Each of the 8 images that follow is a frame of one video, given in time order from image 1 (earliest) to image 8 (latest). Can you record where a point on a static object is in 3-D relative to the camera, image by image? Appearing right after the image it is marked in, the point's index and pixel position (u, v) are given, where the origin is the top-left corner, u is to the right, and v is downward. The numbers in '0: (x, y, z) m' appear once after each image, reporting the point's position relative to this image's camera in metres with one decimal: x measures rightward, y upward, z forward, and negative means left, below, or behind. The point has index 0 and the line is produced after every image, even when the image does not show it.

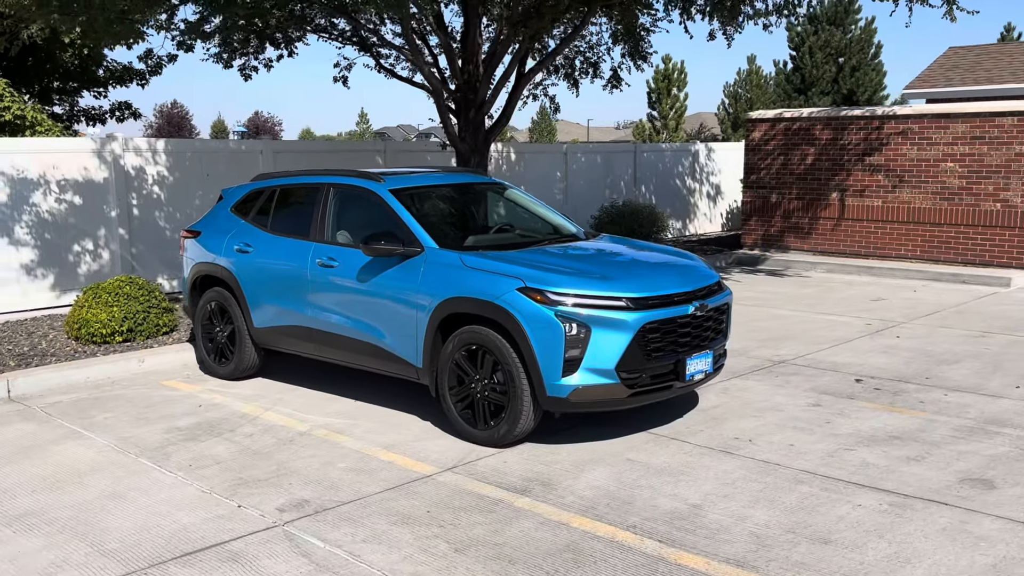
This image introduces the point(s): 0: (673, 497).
0: (+0.8, -1.0, +4.6) m
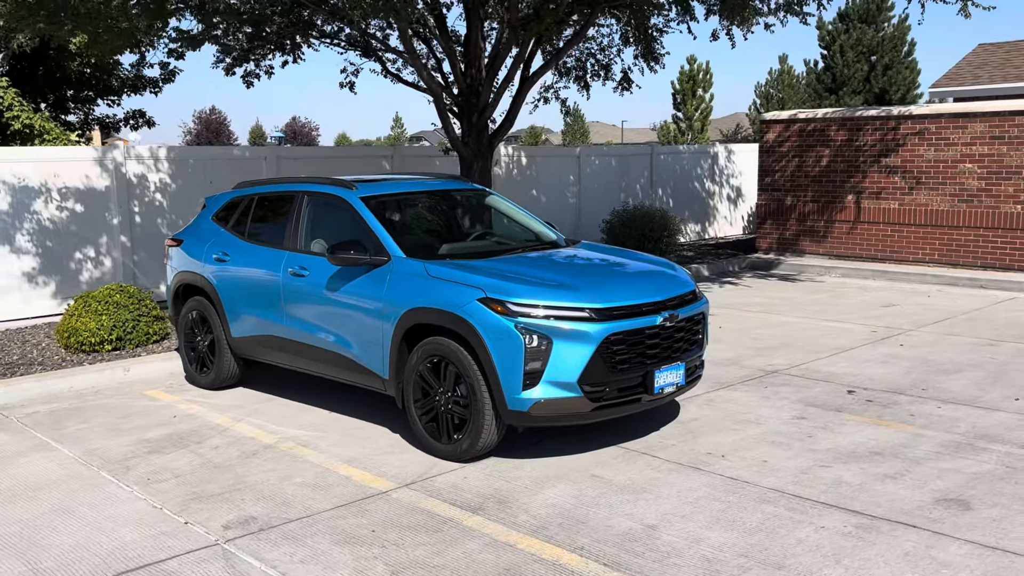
0: (+0.6, -1.1, +4.5) m
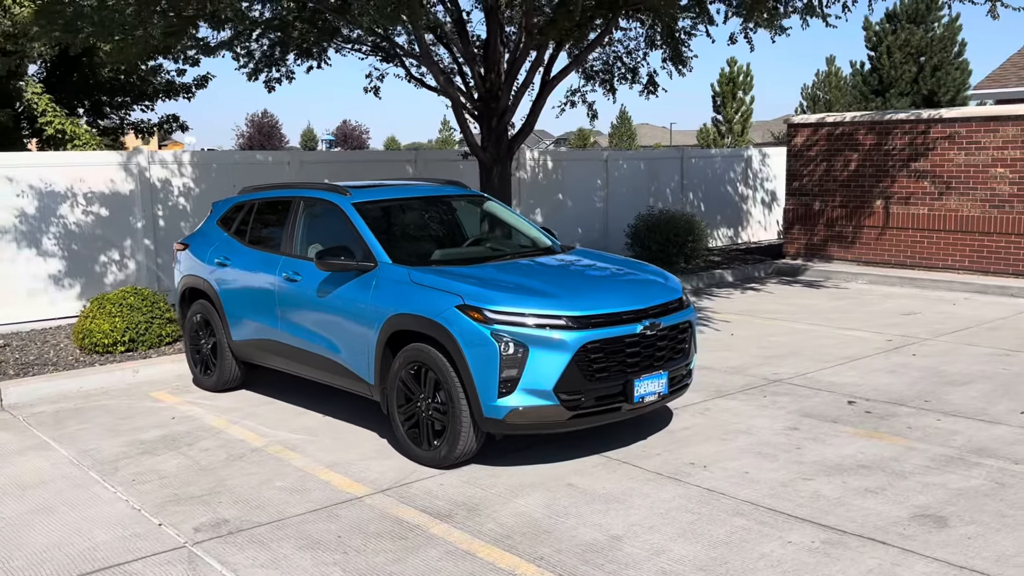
0: (+0.4, -1.1, +4.4) m
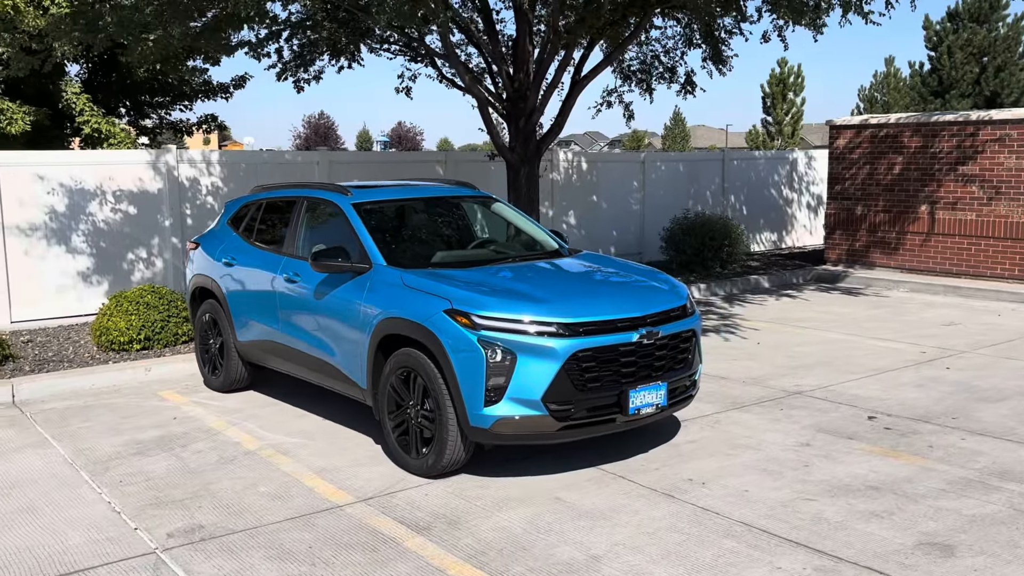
0: (+0.3, -1.2, +4.2) m
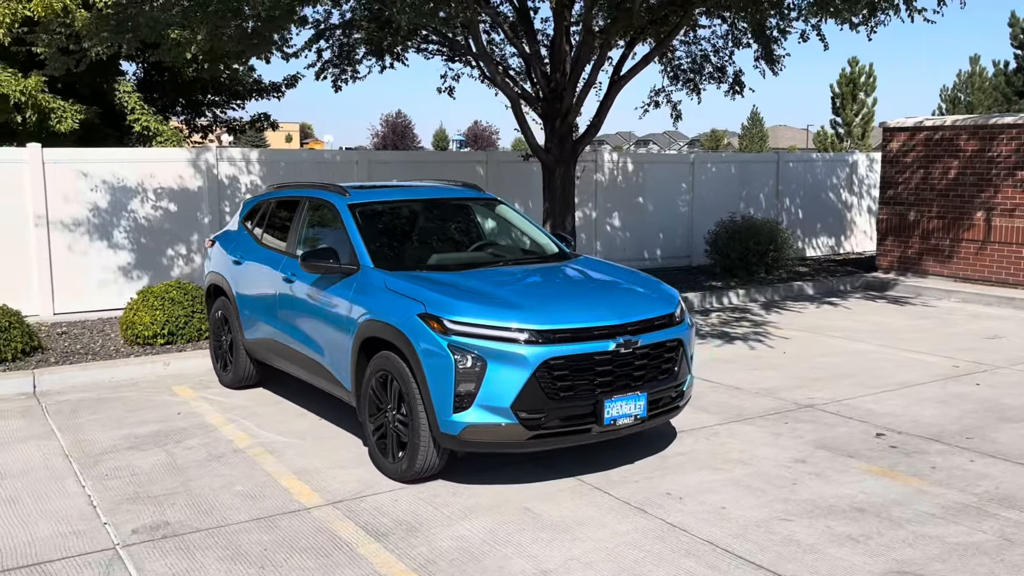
0: (+0.1, -1.2, +4.1) m
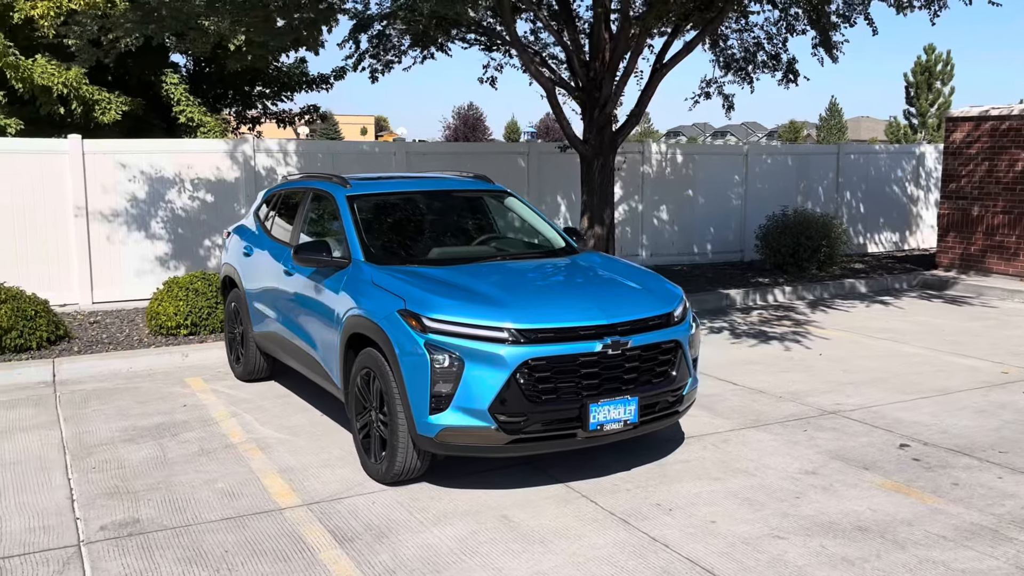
0: (-0.1, -1.2, +3.9) m
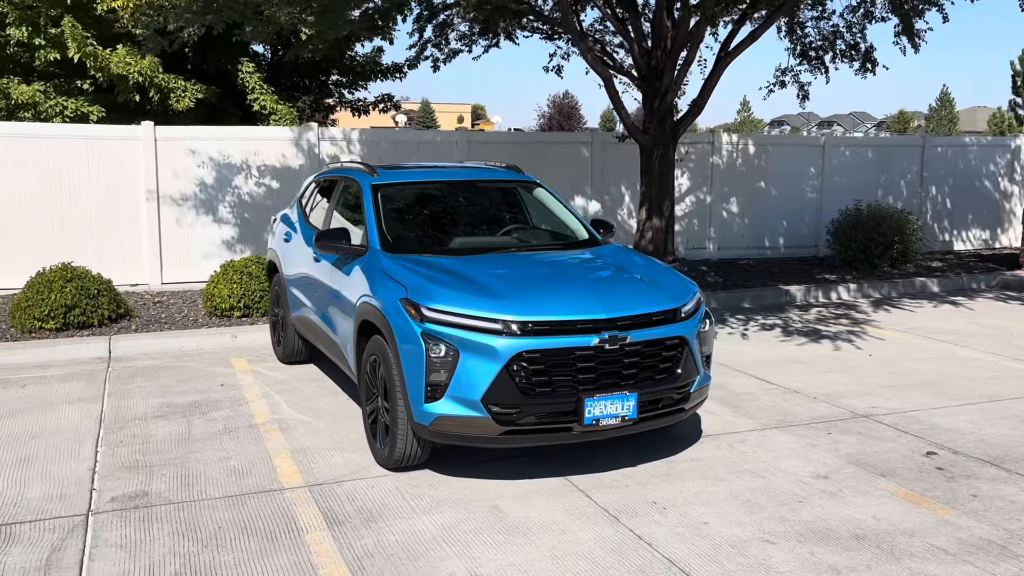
0: (-0.2, -1.2, +3.9) m
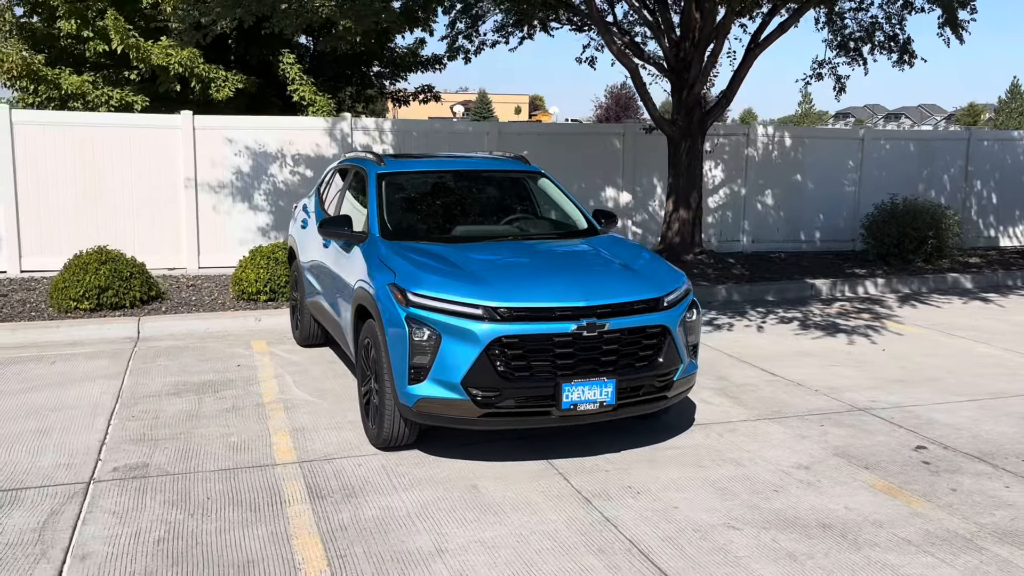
0: (-0.3, -1.1, +4.1) m
